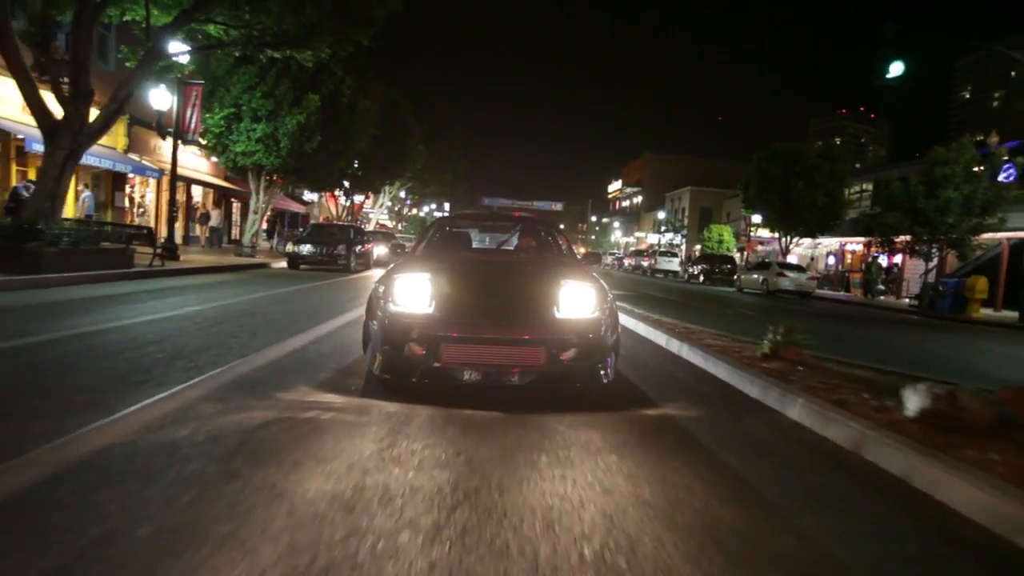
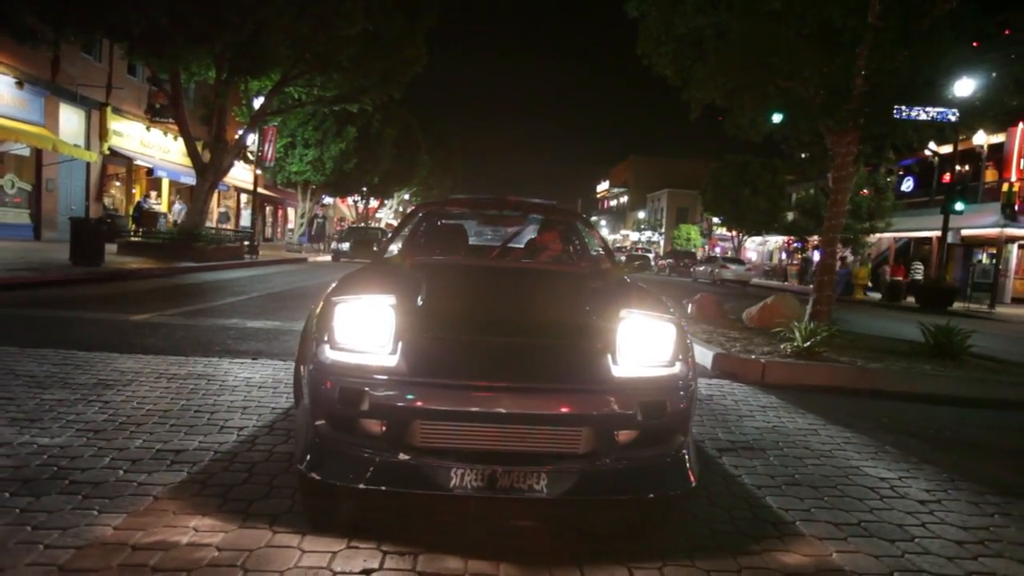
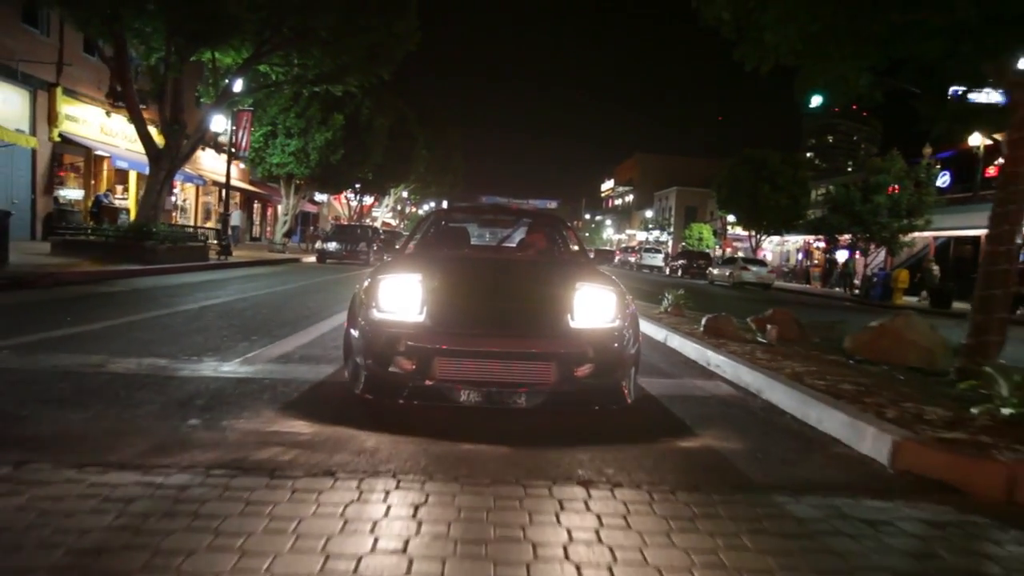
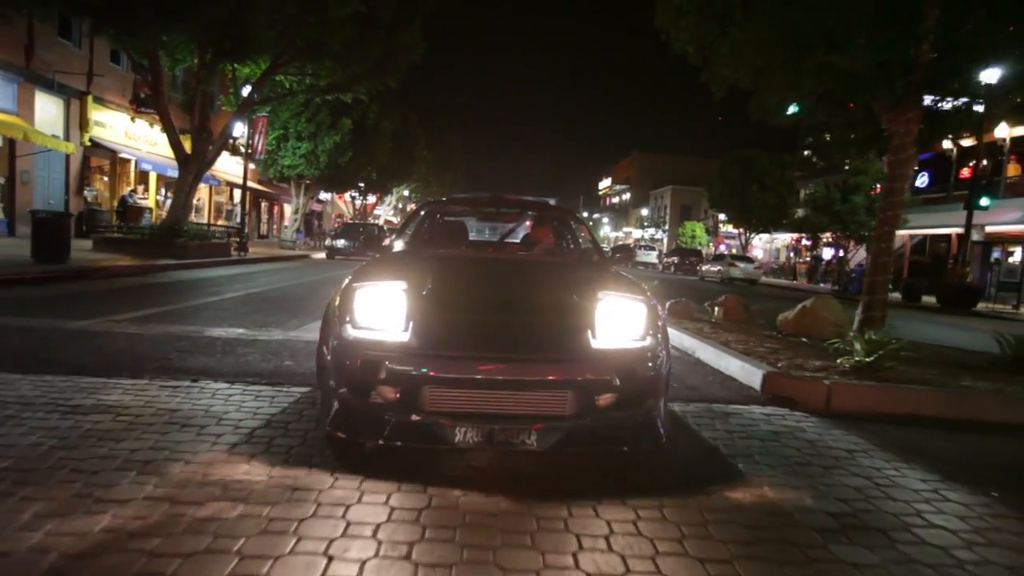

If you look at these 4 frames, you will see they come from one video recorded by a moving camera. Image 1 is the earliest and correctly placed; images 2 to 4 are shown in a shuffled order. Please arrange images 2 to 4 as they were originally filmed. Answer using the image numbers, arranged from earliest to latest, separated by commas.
3, 4, 2
